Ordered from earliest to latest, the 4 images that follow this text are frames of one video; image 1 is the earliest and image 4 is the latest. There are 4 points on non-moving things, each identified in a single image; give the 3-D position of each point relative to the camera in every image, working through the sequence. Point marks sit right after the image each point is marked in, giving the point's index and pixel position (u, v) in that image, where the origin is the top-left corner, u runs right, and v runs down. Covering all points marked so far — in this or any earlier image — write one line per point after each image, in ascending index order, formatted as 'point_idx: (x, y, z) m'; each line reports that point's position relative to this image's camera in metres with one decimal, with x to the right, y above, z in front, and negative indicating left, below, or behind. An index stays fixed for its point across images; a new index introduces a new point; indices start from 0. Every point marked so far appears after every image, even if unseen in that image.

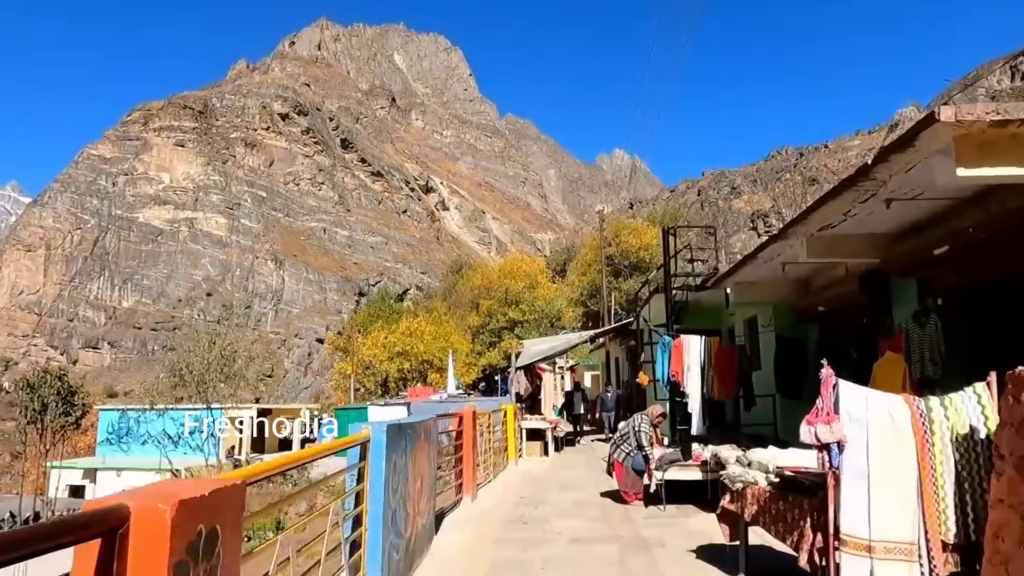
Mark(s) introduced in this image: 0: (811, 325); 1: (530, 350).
0: (+3.5, -0.4, +8.2) m
1: (+0.4, -1.5, +17.0) m
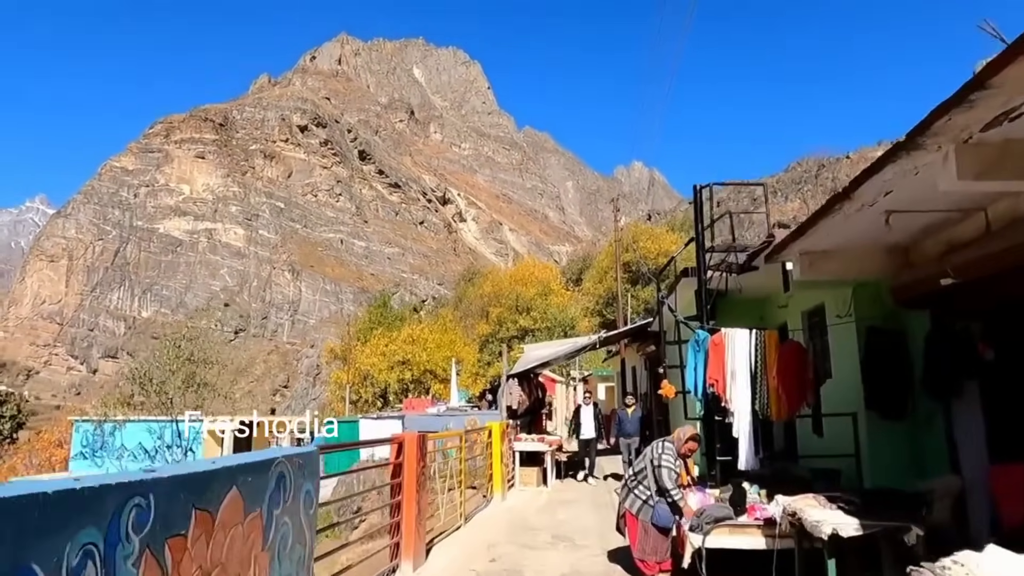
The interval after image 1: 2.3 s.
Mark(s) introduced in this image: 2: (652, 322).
0: (+3.2, -0.2, +5.6) m
1: (+0.3, -1.4, +14.5) m
2: (+2.8, -0.7, +13.8) m
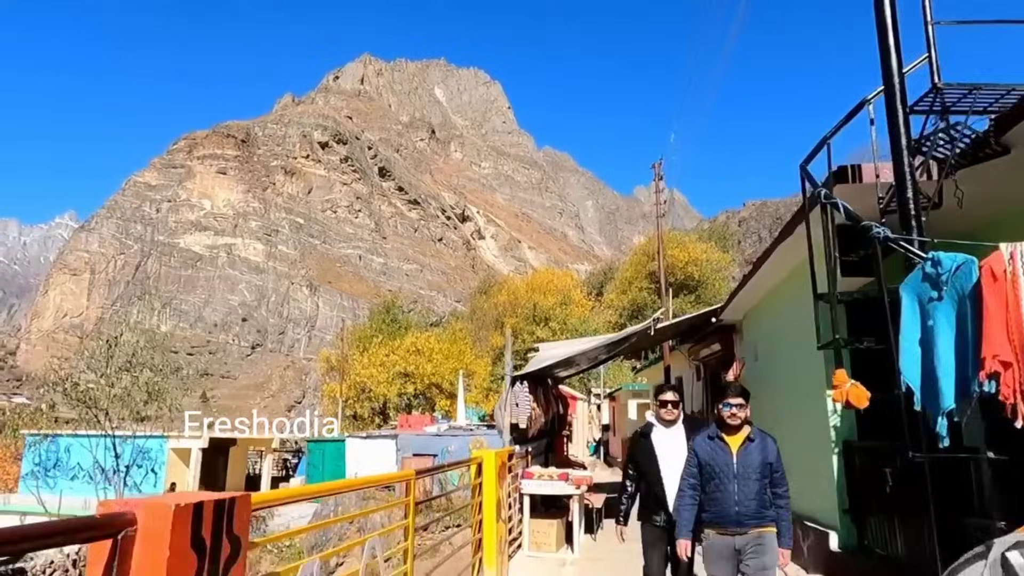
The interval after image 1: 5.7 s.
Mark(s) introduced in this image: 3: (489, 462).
0: (+3.2, +0.4, +1.8) m
1: (+0.5, -1.1, +10.7) m
2: (+2.9, -0.3, +10.0) m
3: (-0.2, -1.6, +6.5) m
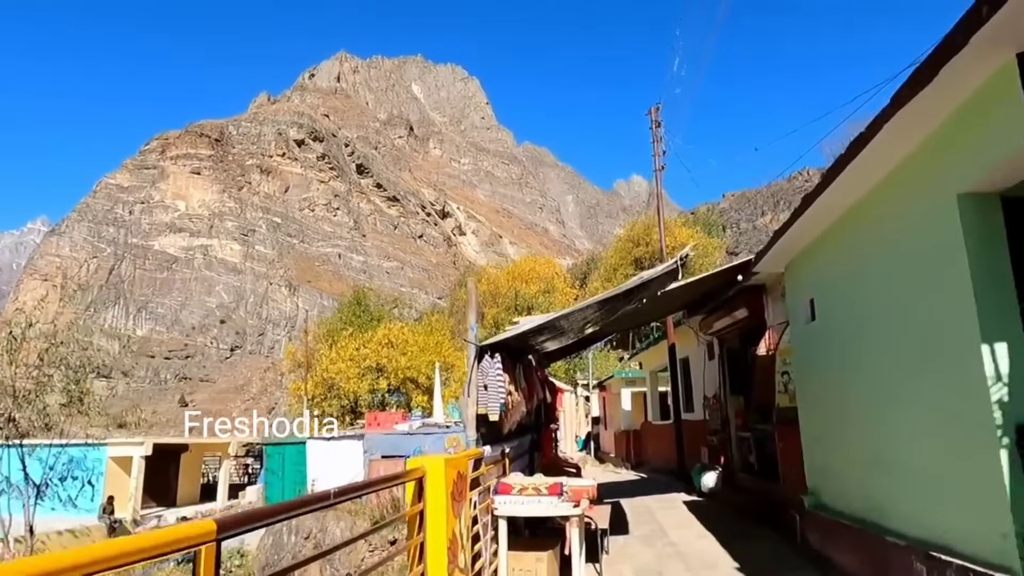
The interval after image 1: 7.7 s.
0: (+3.0, +0.9, -0.3) m
1: (+0.2, -0.5, +8.5) m
2: (+2.6, +0.2, +7.9) m
3: (-0.4, -1.1, +4.3) m
